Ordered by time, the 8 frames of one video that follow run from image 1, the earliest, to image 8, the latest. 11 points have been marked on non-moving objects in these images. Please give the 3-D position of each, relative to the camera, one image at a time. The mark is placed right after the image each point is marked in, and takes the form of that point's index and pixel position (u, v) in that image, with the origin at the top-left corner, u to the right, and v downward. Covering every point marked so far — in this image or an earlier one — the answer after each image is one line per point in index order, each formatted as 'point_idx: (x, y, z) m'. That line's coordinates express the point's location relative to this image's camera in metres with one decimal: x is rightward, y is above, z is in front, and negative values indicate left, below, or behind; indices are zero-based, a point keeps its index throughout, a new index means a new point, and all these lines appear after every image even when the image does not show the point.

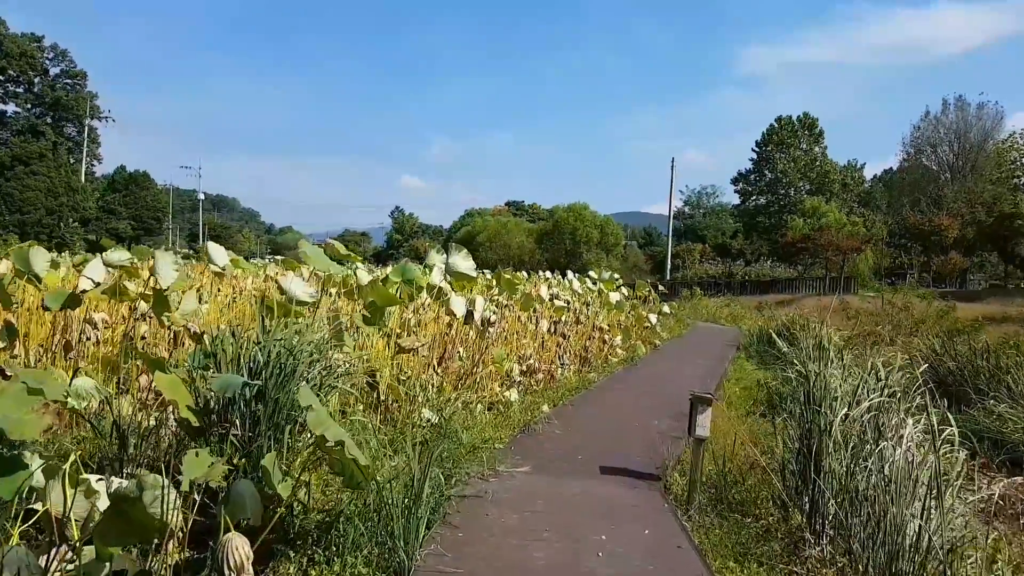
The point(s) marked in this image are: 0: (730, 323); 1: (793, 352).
0: (+3.9, -0.6, +15.4) m
1: (+2.7, -0.6, +8.4) m
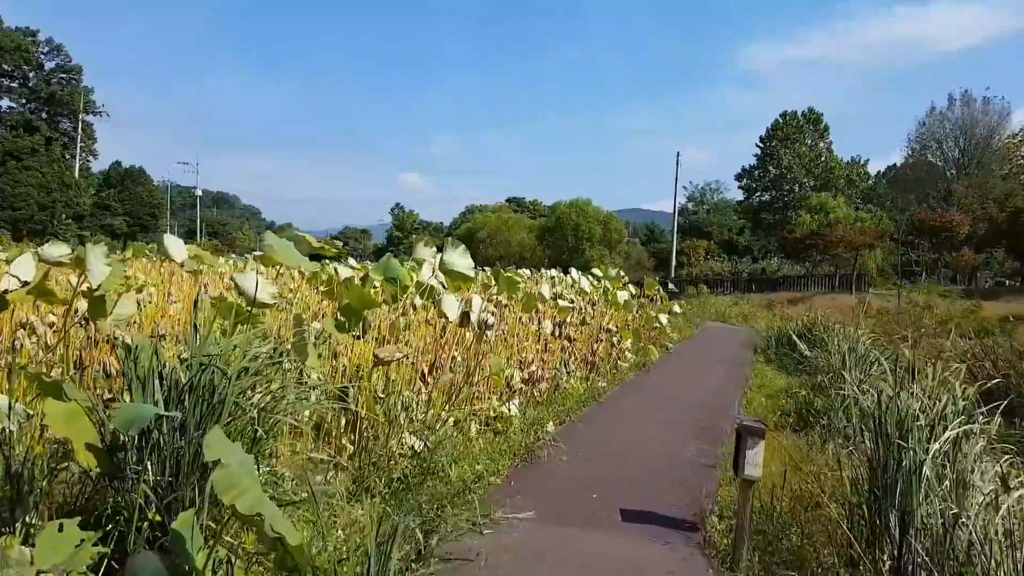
0: (+3.9, -0.6, +14.7) m
1: (+2.7, -0.6, +7.7) m
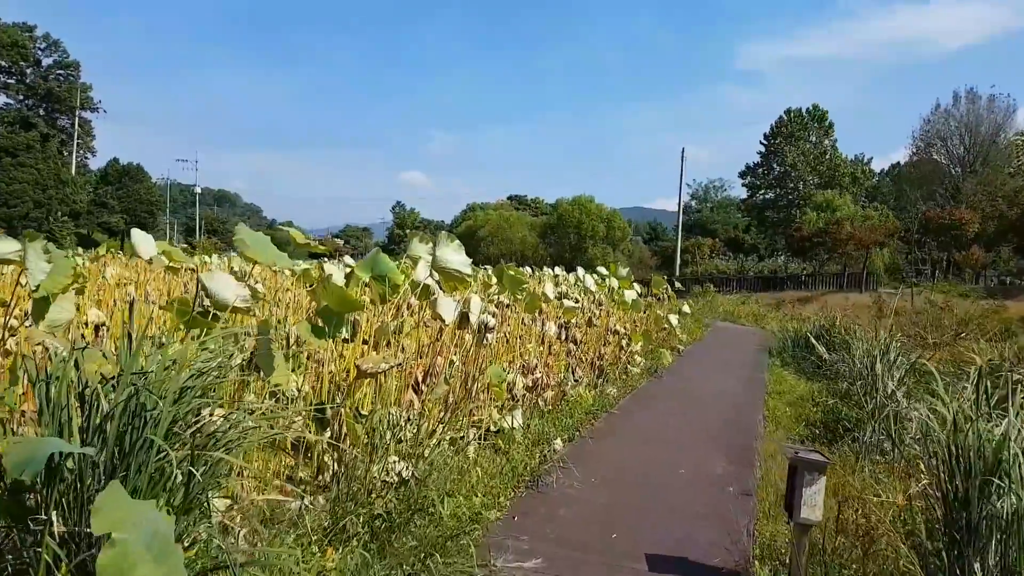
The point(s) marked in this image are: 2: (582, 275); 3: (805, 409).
0: (+3.9, -0.5, +14.3) m
1: (+2.7, -0.6, +7.3) m
2: (+0.6, +0.1, +7.4) m
3: (+2.0, -0.8, +5.9) m
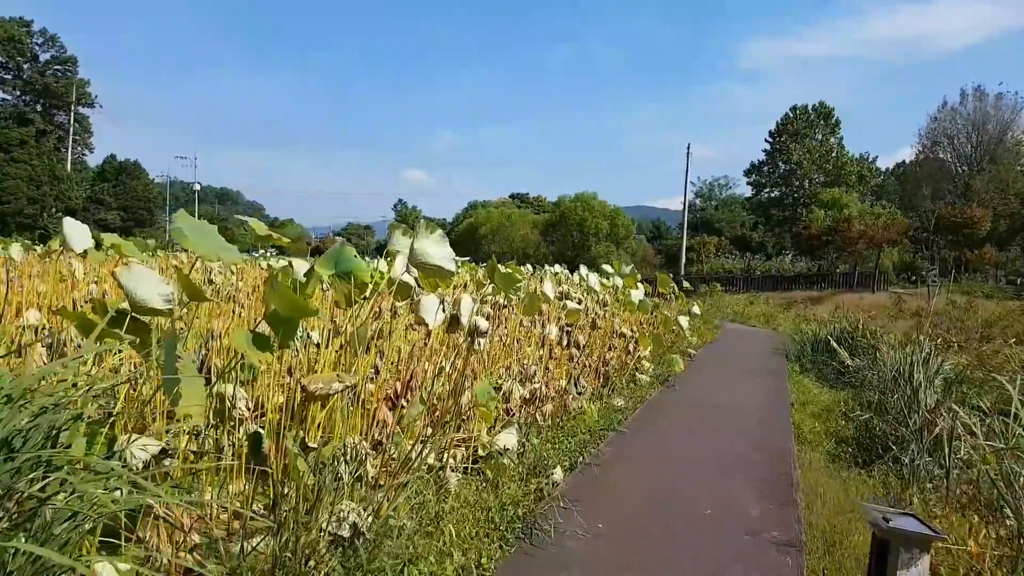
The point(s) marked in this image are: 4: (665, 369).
0: (+3.9, -0.5, +13.7) m
1: (+2.7, -0.6, +6.7) m
2: (+0.6, +0.1, +6.8) m
3: (+2.0, -0.8, +5.3) m
4: (+1.2, -0.7, +7.2) m
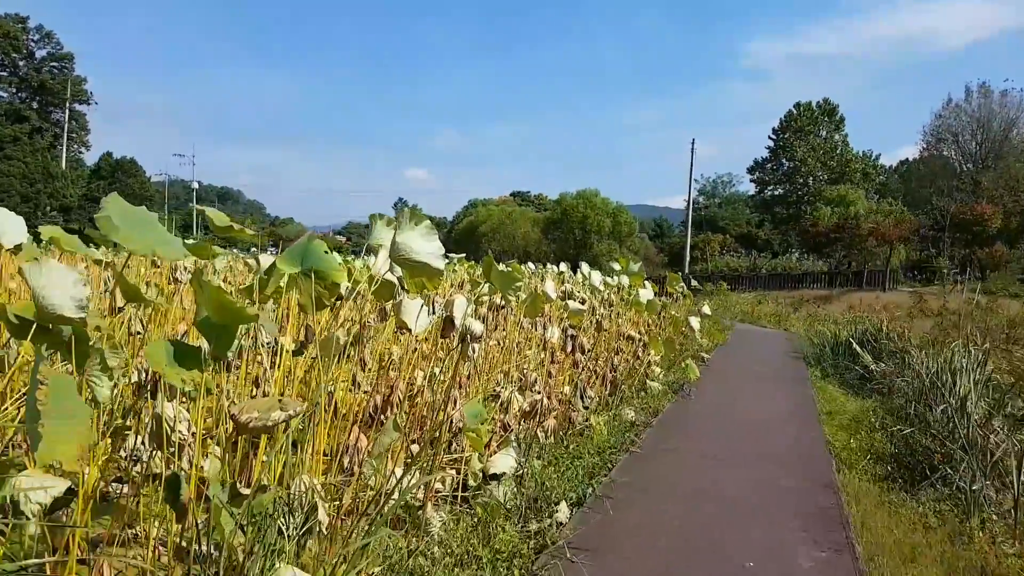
0: (+3.9, -0.5, +13.2) m
1: (+2.7, -0.6, +6.1) m
2: (+0.6, +0.1, +6.3) m
3: (+1.9, -0.8, +4.8) m
4: (+1.2, -0.7, +6.7) m
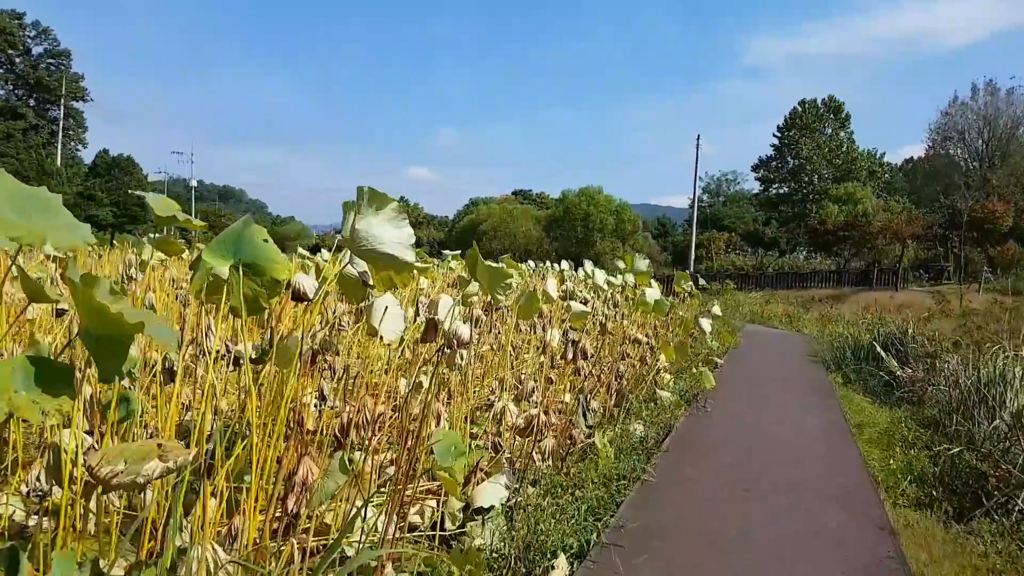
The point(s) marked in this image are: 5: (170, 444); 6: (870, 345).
0: (+3.9, -0.5, +12.6) m
1: (+2.7, -0.6, +5.6) m
2: (+0.5, +0.1, +5.8) m
3: (+1.9, -0.8, +4.3) m
4: (+1.2, -0.7, +6.1) m
5: (-0.5, -0.2, +1.4) m
6: (+3.0, -0.5, +7.4) m
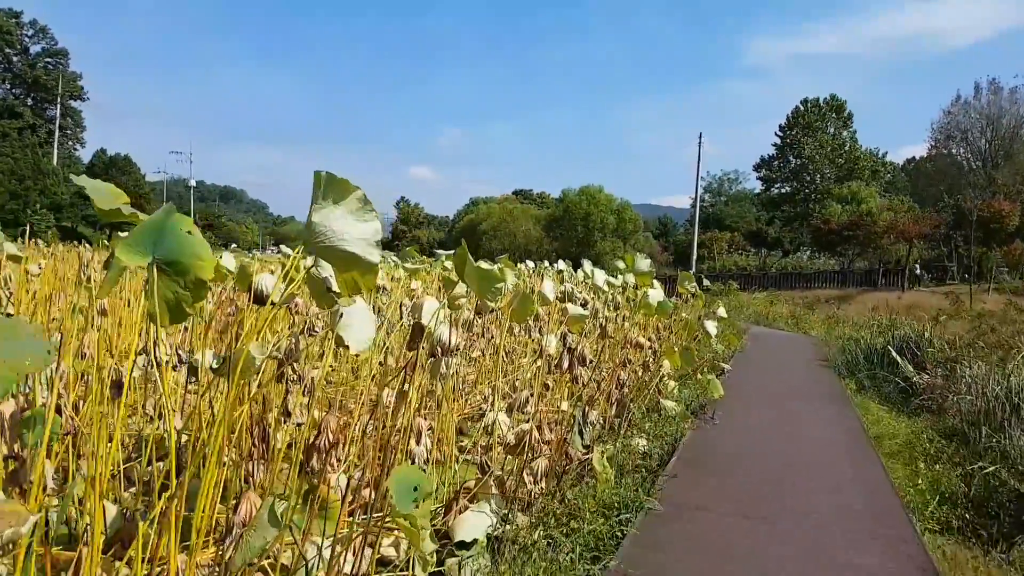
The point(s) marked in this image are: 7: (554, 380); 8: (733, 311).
0: (+3.9, -0.5, +12.3) m
1: (+2.6, -0.6, +5.3) m
2: (+0.5, +0.1, +5.5) m
3: (+1.9, -0.8, +4.0) m
4: (+1.2, -0.7, +5.8) m
5: (-0.6, -0.2, +1.1) m
6: (+2.9, -0.5, +7.0) m
7: (+0.2, -0.4, +4.3) m
8: (+3.2, -0.3, +12.9) m
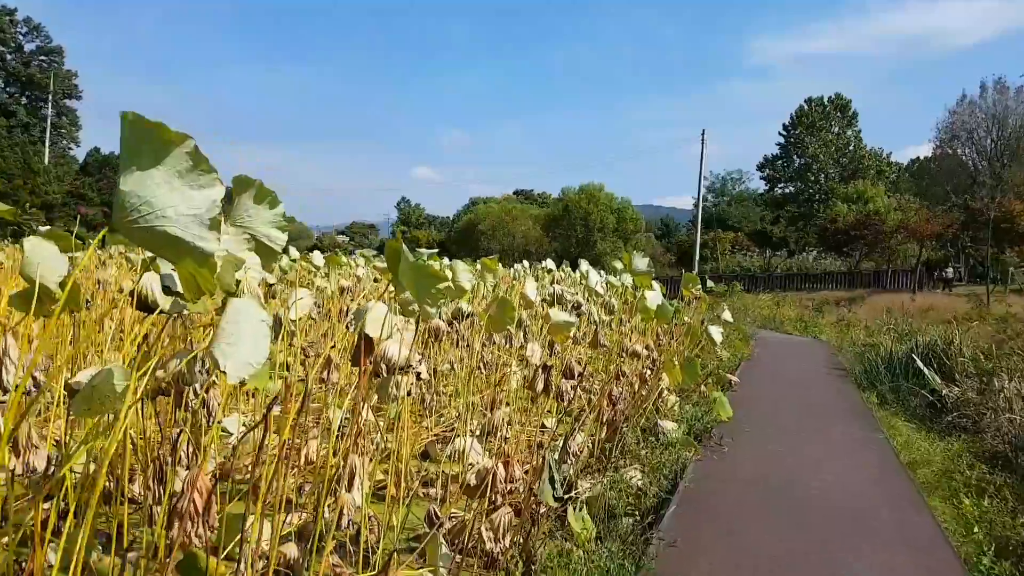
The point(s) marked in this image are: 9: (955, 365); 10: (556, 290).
0: (+3.8, -0.5, +11.7) m
1: (+2.5, -0.6, +4.6) m
2: (+0.4, +0.1, +4.8) m
3: (+1.8, -0.8, +3.3) m
4: (+1.1, -0.7, +5.2) m
5: (-0.7, -0.2, +0.4) m
6: (+2.8, -0.5, +6.4) m
7: (+0.1, -0.5, +3.7) m
8: (+3.1, -0.4, +12.2) m
9: (+2.9, -0.5, +5.7) m
10: (+0.2, 0.0, +4.3) m
